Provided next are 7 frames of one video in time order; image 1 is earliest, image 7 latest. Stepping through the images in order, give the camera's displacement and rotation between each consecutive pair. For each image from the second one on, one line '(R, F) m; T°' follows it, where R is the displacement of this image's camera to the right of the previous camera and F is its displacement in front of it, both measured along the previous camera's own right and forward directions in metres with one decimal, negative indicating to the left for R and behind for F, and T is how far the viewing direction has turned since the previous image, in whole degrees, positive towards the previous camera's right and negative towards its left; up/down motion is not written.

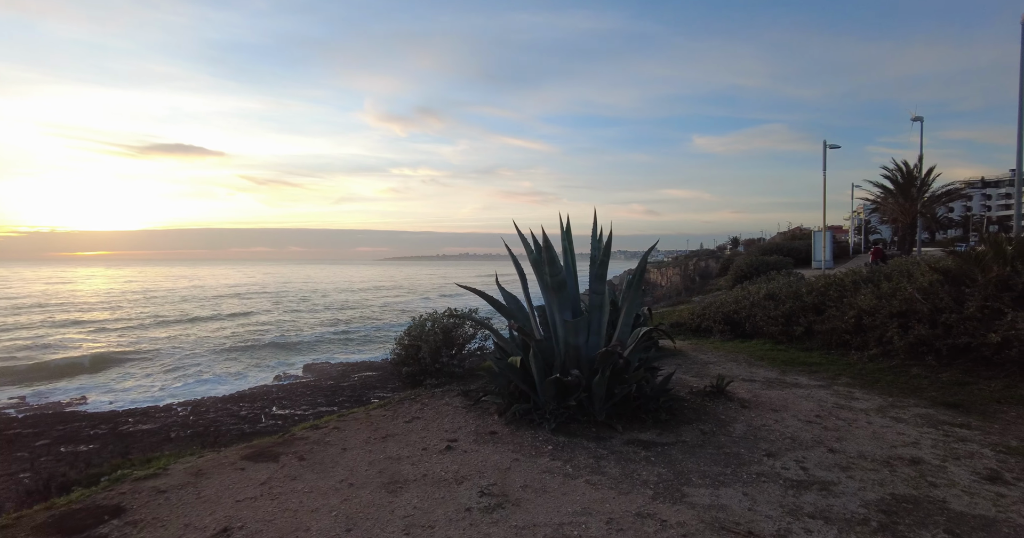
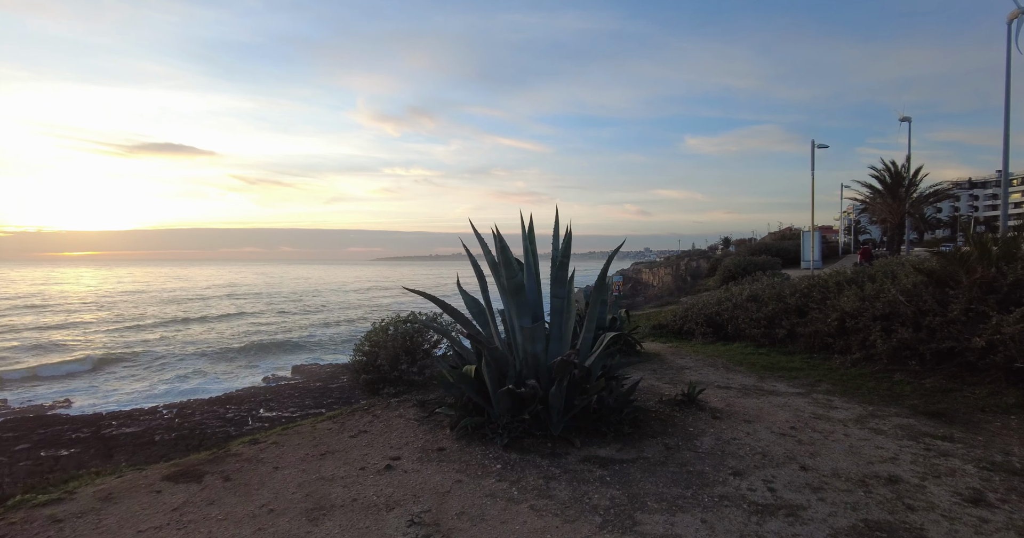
(+0.4, +0.4) m; +1°
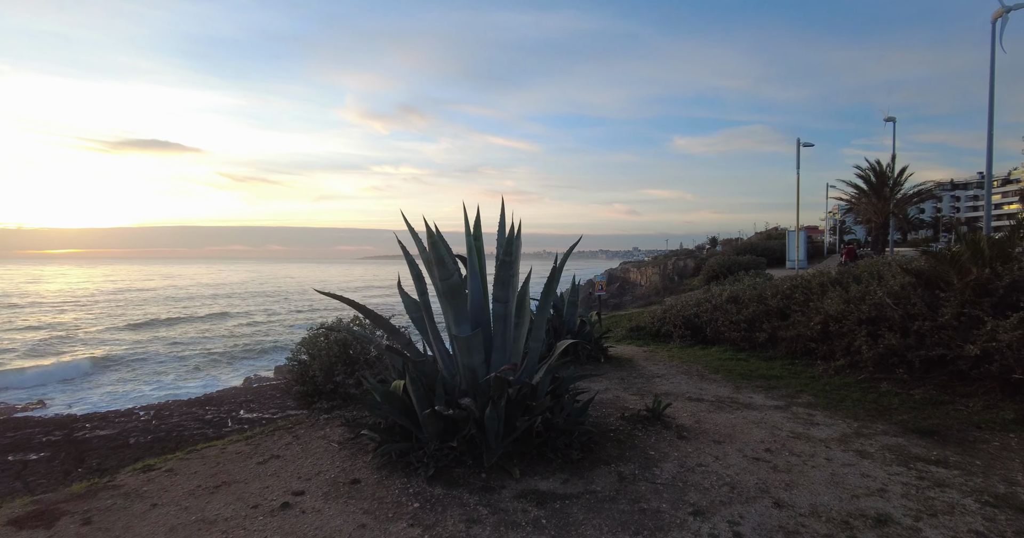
(+0.5, +0.6) m; +1°
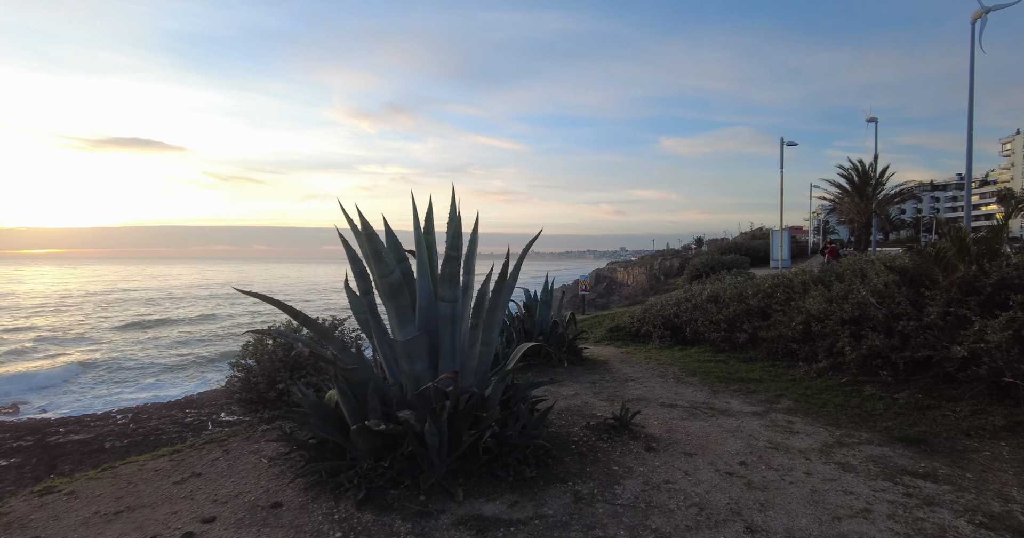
(+0.3, +0.4) m; +1°
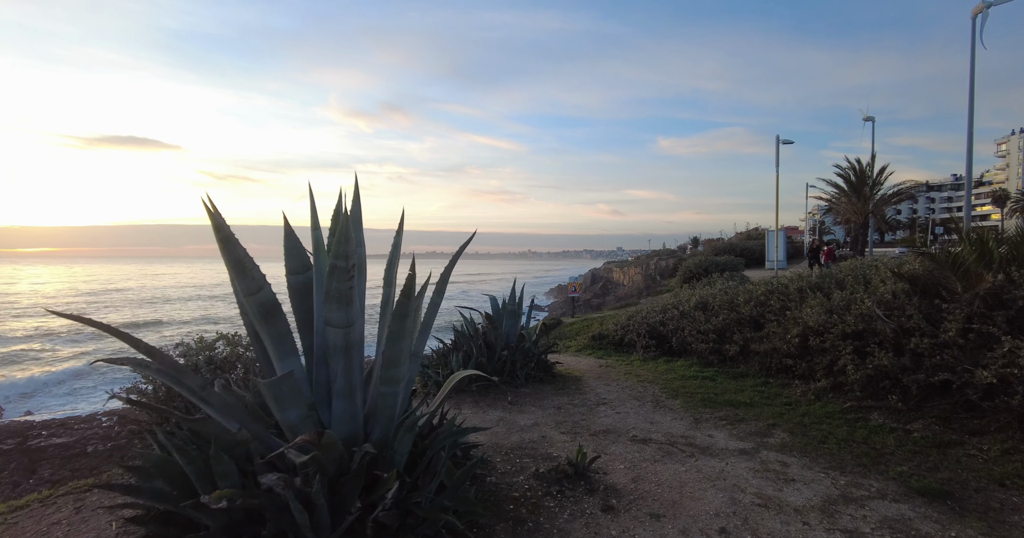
(+0.5, +0.9) m; 0°
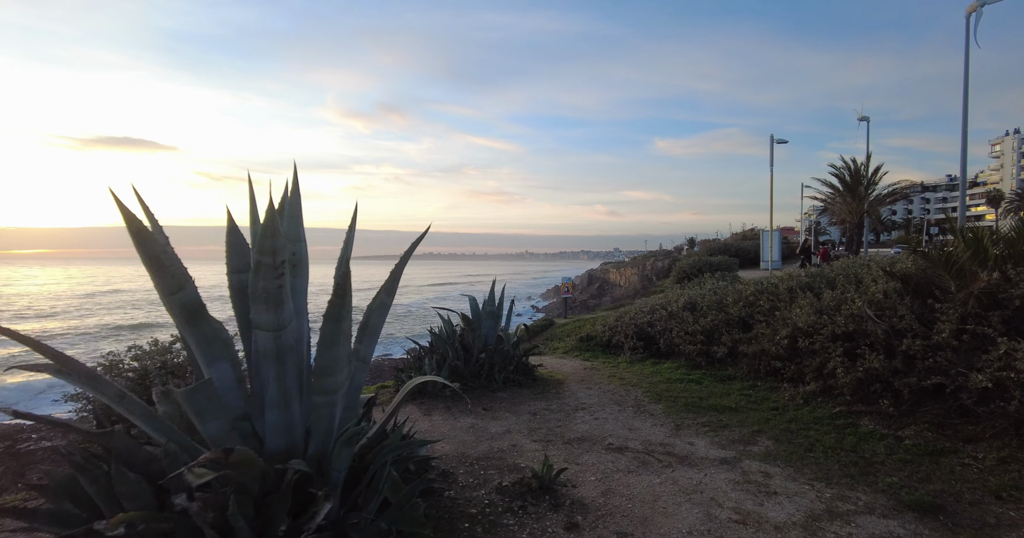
(+0.3, +0.3) m; 0°
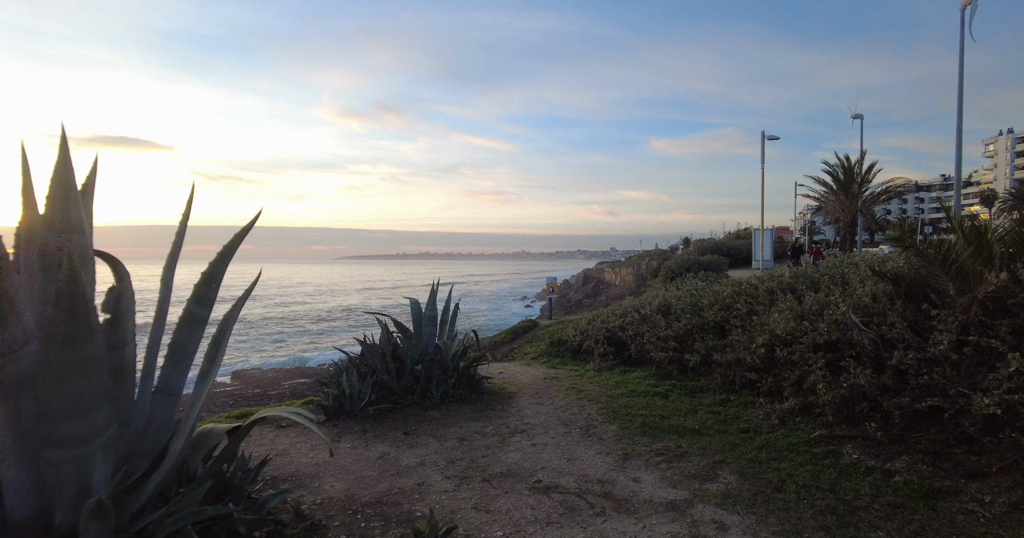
(+0.6, +0.8) m; 0°
